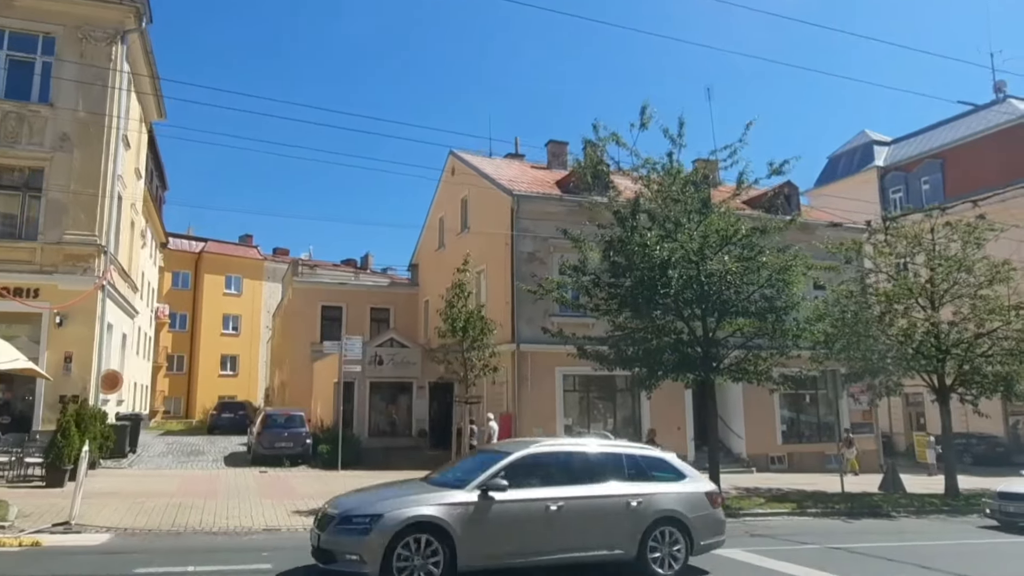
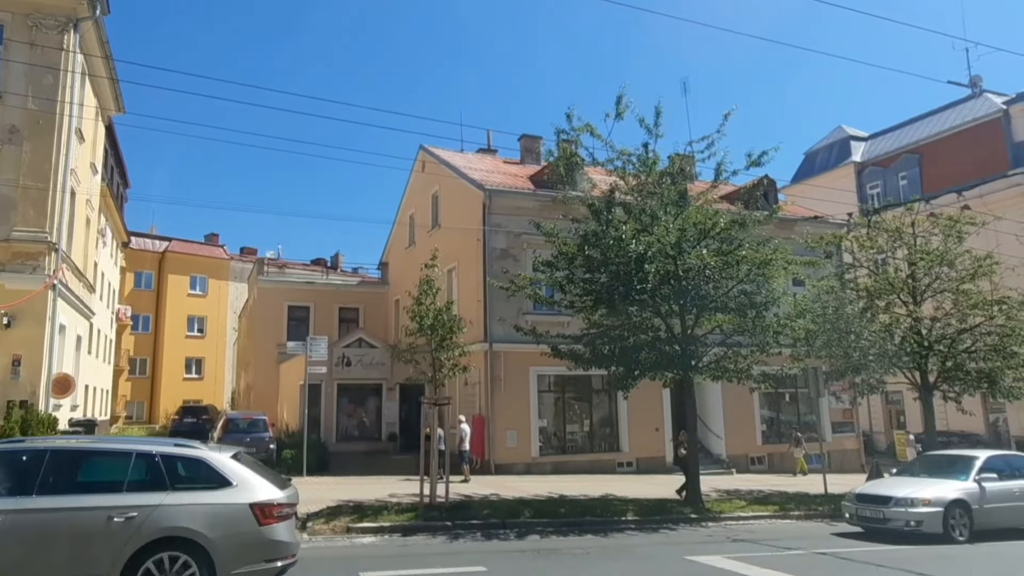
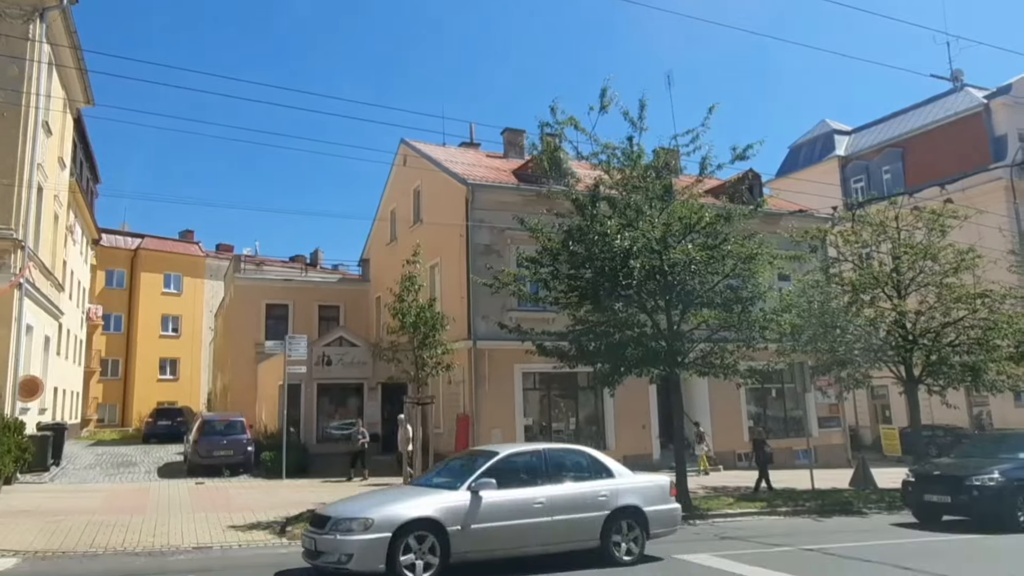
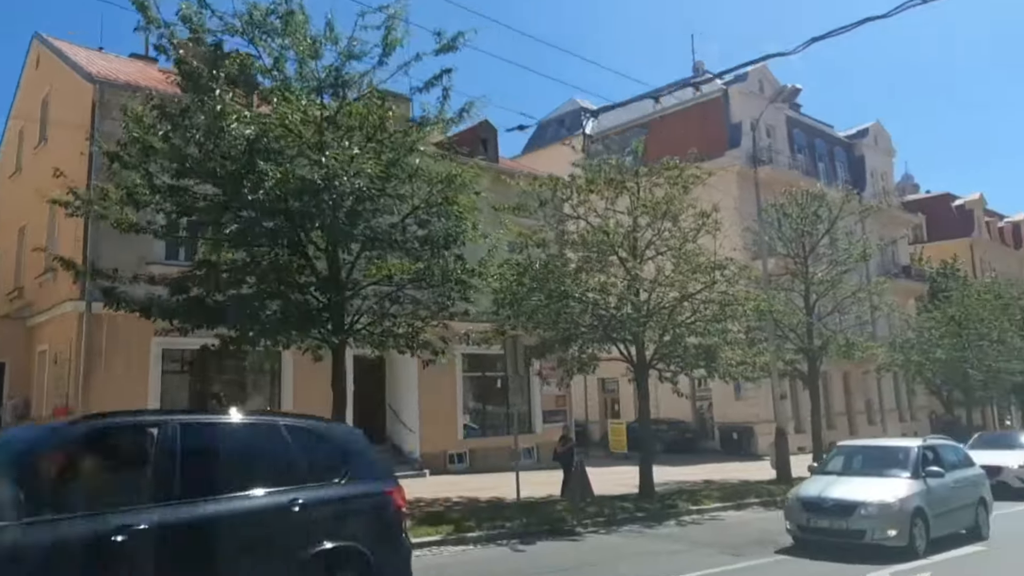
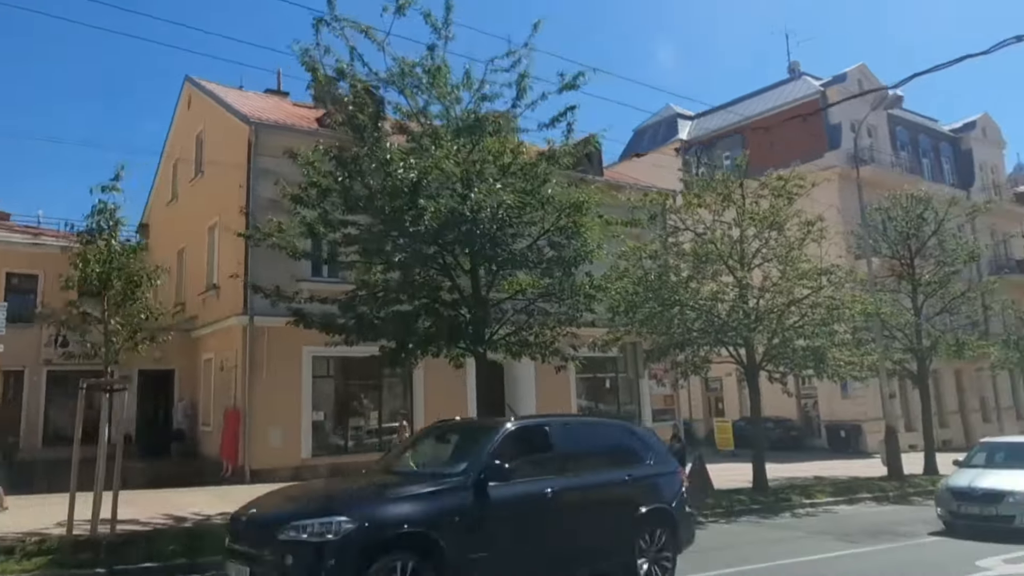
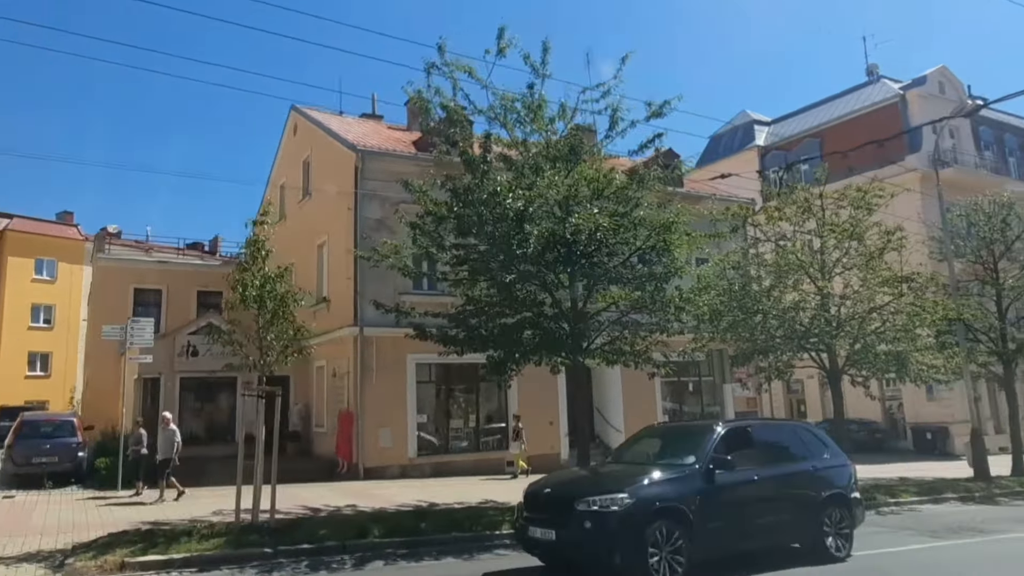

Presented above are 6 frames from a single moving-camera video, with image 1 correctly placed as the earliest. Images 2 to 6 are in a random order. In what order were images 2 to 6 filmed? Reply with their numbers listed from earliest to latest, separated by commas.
2, 3, 6, 5, 4
